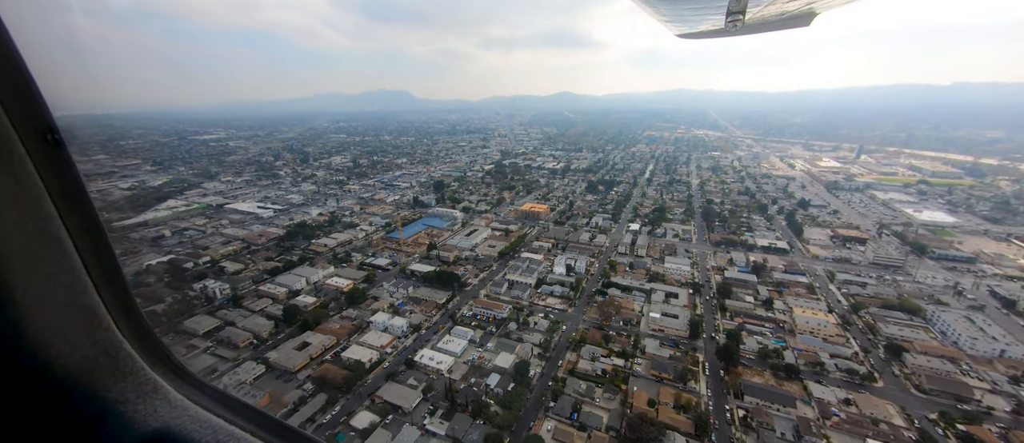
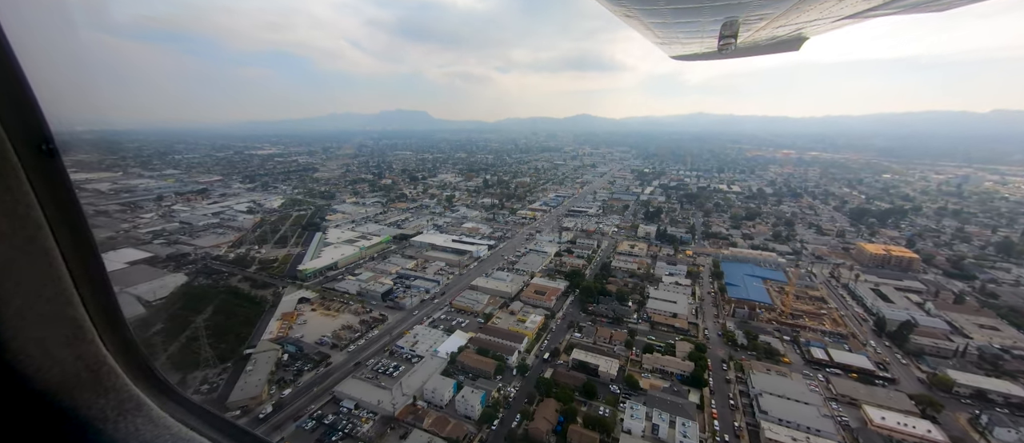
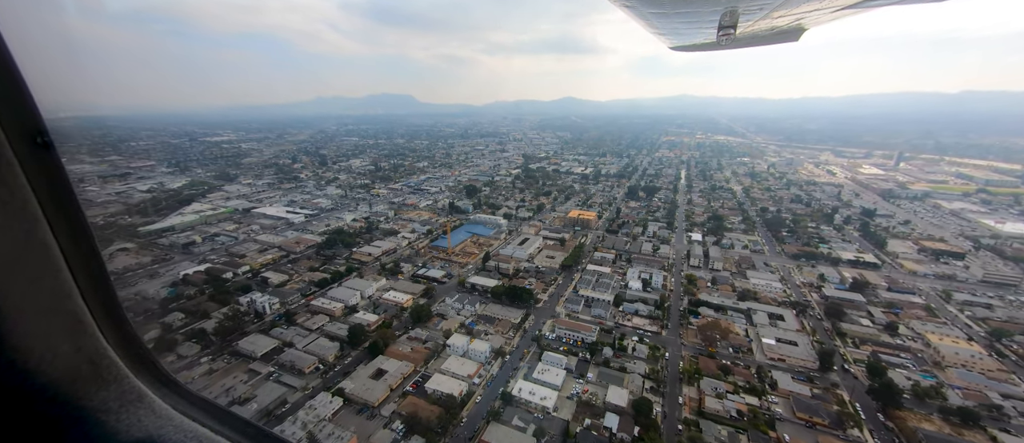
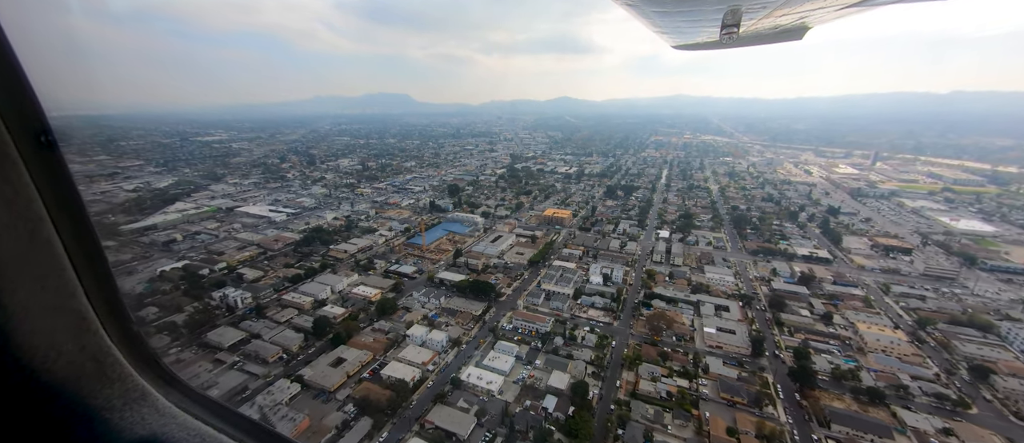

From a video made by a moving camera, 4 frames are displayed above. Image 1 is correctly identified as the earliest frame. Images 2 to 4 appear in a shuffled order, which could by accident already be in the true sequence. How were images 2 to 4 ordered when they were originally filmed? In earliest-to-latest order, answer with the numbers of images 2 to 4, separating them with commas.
4, 3, 2
